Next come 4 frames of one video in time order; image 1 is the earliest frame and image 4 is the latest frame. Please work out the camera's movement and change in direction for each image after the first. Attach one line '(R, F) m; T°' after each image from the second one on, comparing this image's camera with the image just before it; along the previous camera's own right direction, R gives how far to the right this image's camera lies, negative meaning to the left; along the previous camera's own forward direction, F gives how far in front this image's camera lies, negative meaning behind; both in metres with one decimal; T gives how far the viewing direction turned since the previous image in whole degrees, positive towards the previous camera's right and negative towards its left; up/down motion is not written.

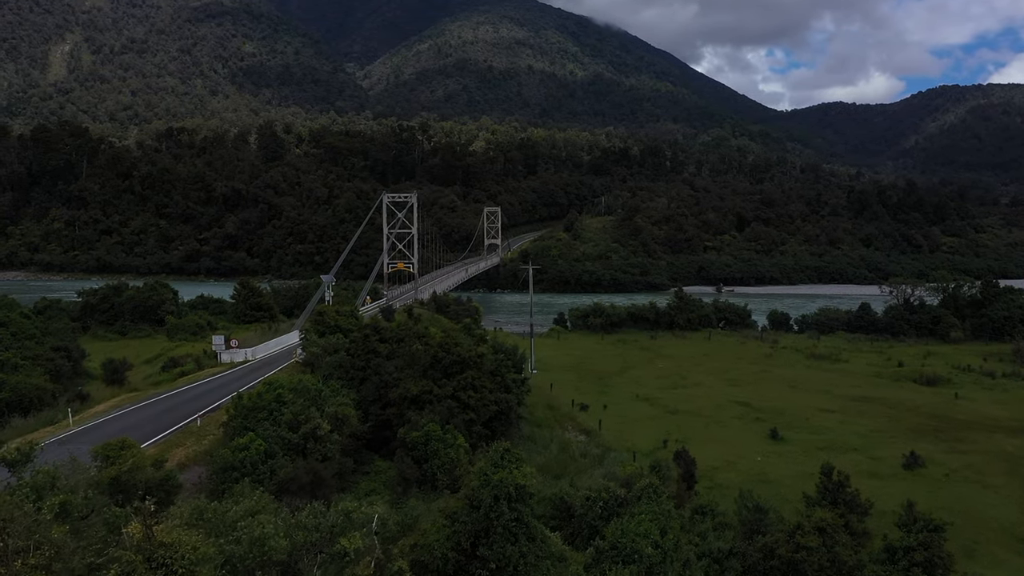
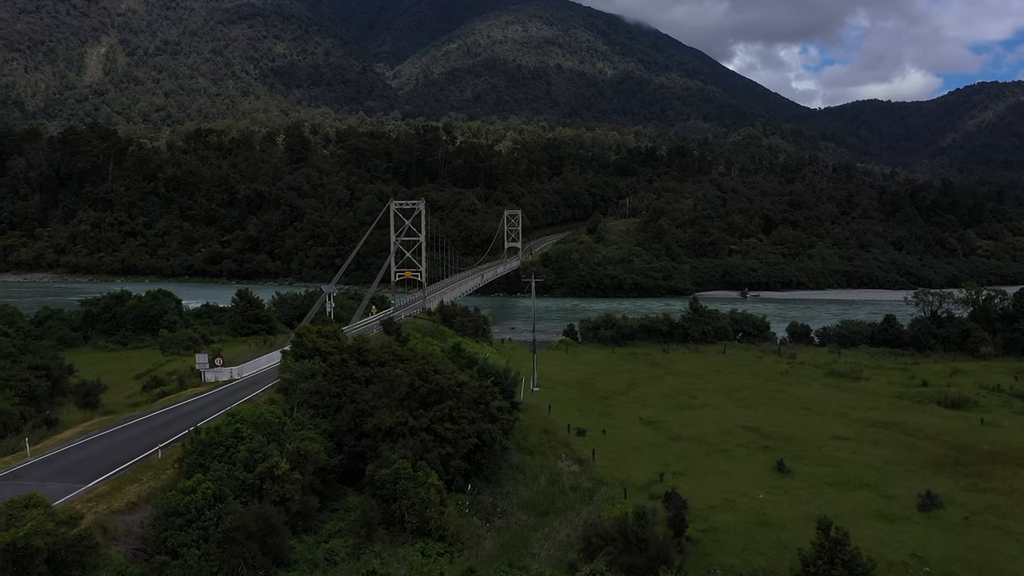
(+0.9, +1.1) m; -2°
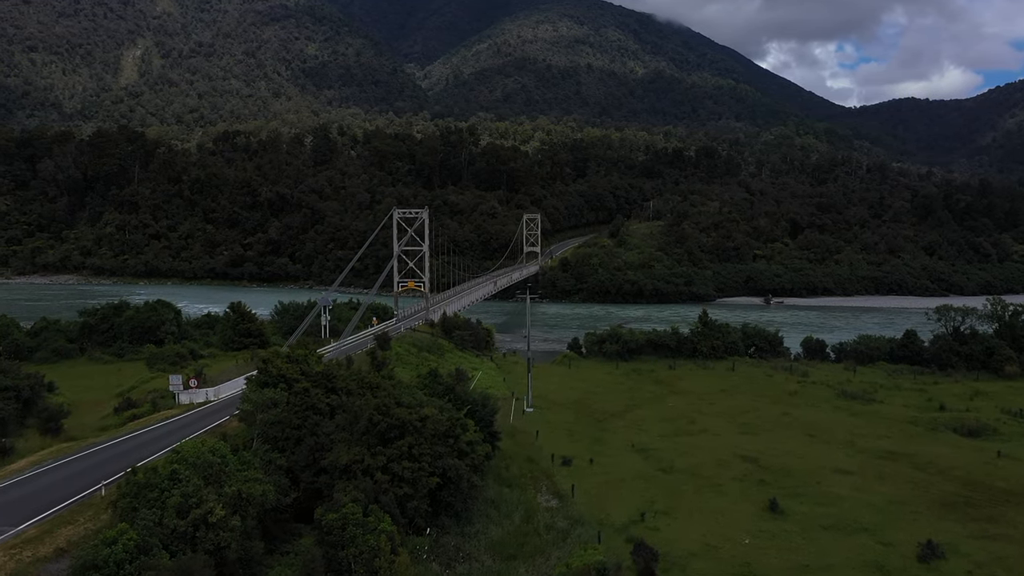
(+1.1, +1.0) m; -2°
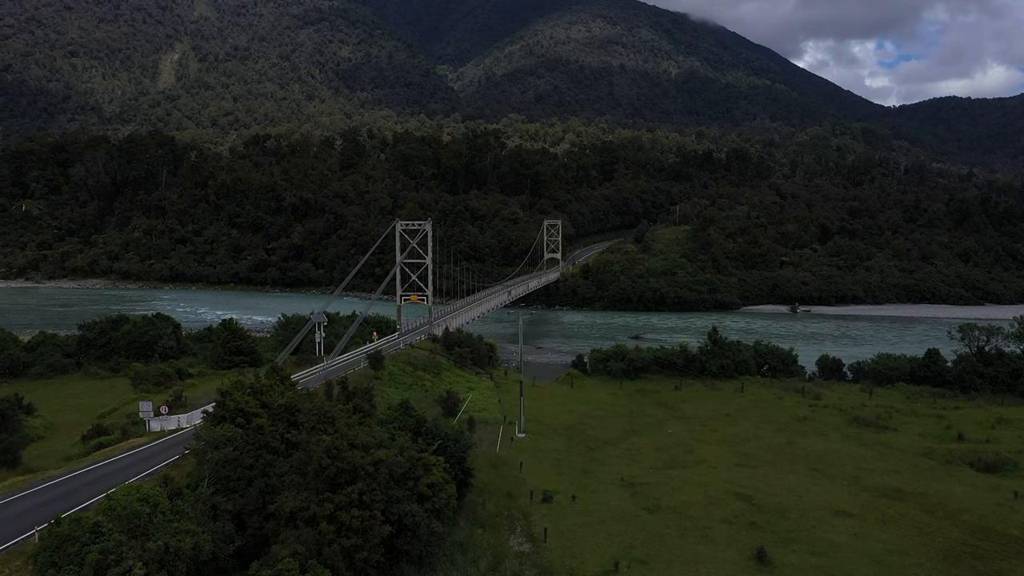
(+1.2, +1.0) m; -2°
